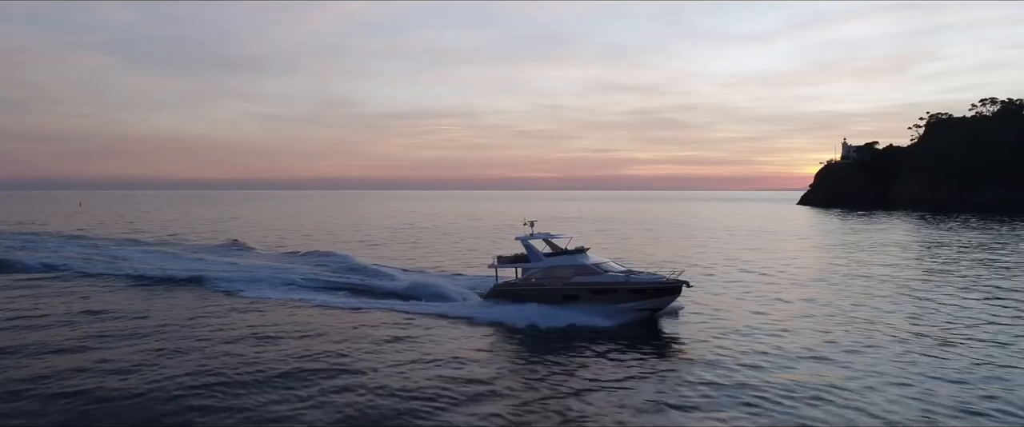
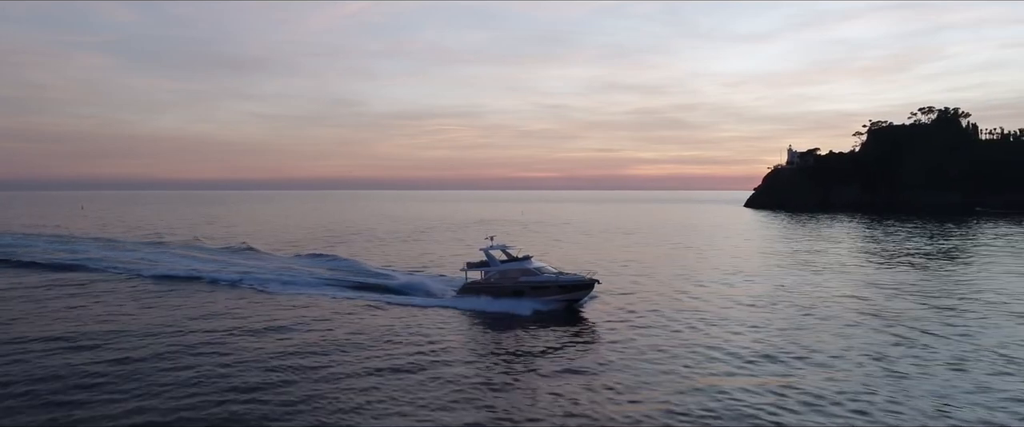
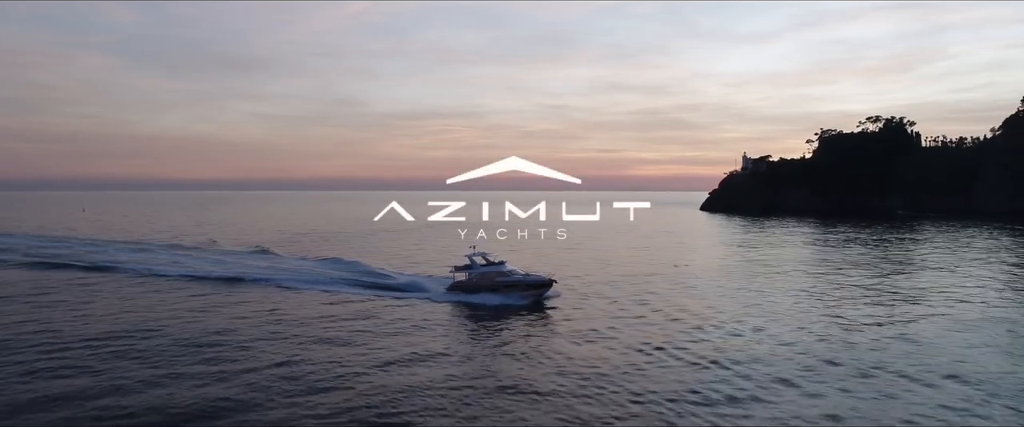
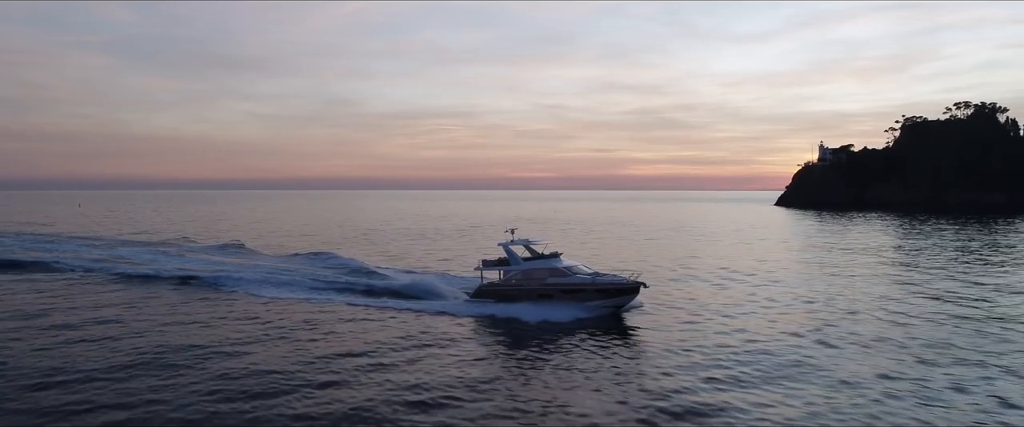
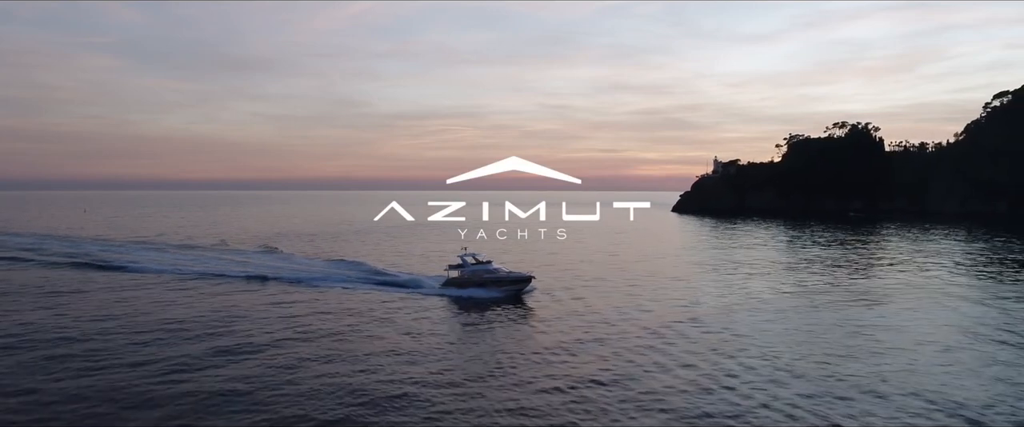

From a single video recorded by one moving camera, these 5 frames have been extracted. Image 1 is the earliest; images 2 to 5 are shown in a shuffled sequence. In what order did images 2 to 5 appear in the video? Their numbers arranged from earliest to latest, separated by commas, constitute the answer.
4, 2, 3, 5
